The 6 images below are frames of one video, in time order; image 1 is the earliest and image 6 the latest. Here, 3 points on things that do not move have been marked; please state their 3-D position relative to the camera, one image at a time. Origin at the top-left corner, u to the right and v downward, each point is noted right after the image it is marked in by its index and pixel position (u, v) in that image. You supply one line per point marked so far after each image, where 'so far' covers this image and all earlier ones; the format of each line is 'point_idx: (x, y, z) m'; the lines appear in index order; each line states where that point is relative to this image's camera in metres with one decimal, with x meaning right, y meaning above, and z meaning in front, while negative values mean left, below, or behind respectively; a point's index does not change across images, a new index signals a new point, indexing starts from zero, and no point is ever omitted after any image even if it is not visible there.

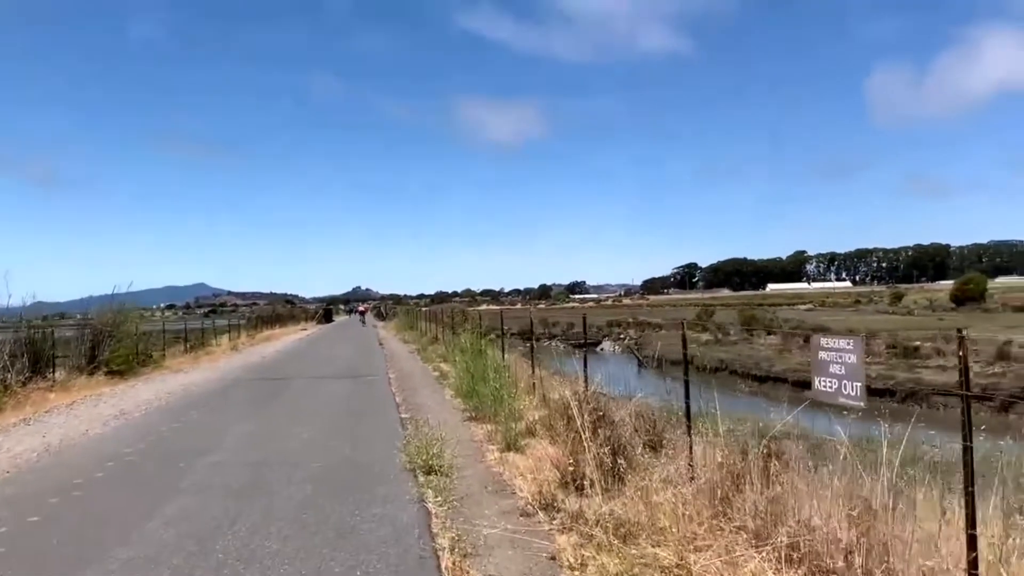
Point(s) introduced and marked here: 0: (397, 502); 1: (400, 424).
0: (-0.7, -1.3, +5.1) m
1: (-1.1, -1.4, +8.7) m
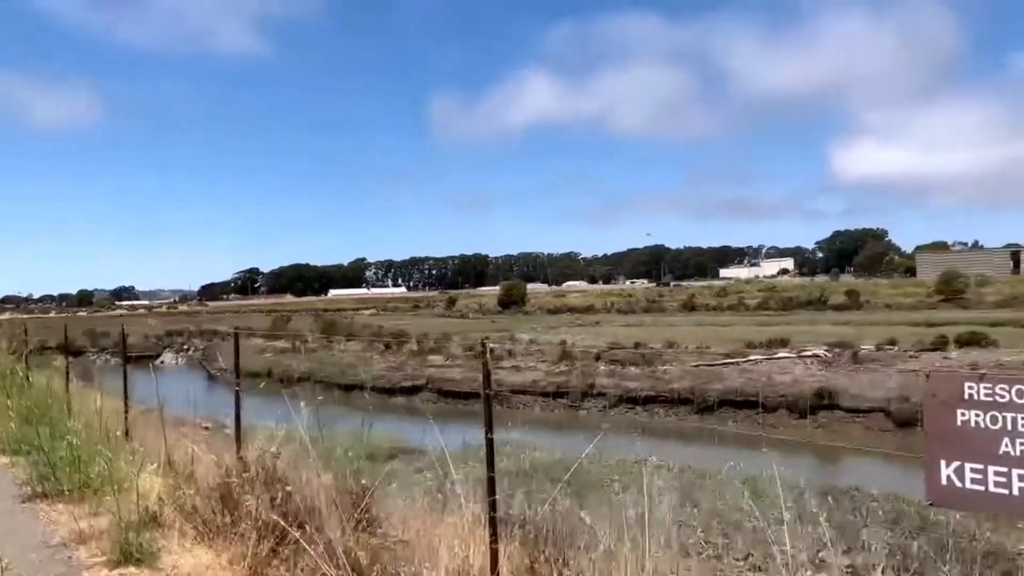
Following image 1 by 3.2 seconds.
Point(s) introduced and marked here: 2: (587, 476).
0: (-1.6, -1.3, +2.3) m
1: (-3.7, -1.4, +5.3) m
2: (+1.2, -3.0, +13.9) m
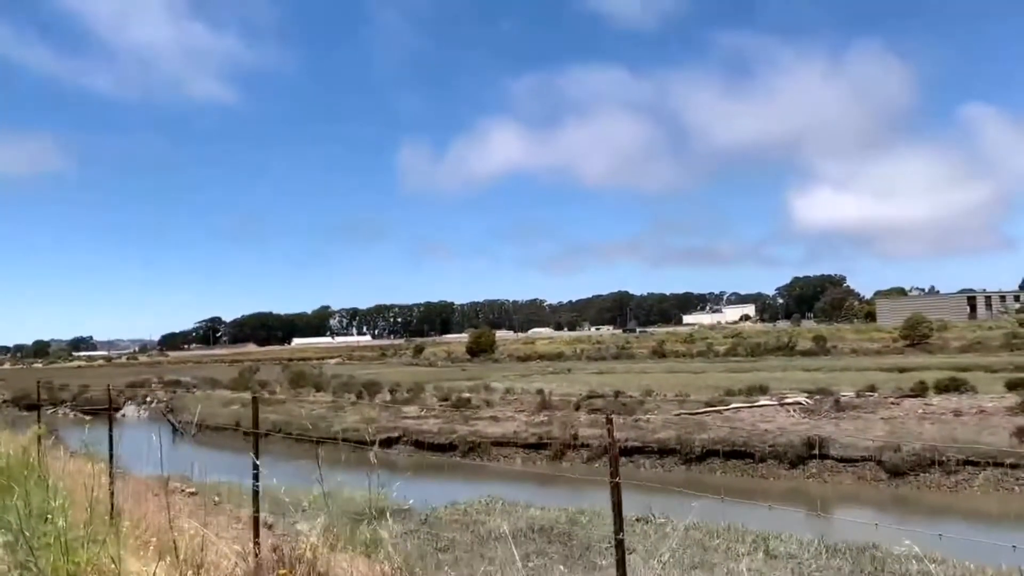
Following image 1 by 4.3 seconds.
0: (-1.2, -1.4, +1.6) m
1: (-3.4, -1.7, +4.4) m
2: (+1.2, -3.8, +13.1) m
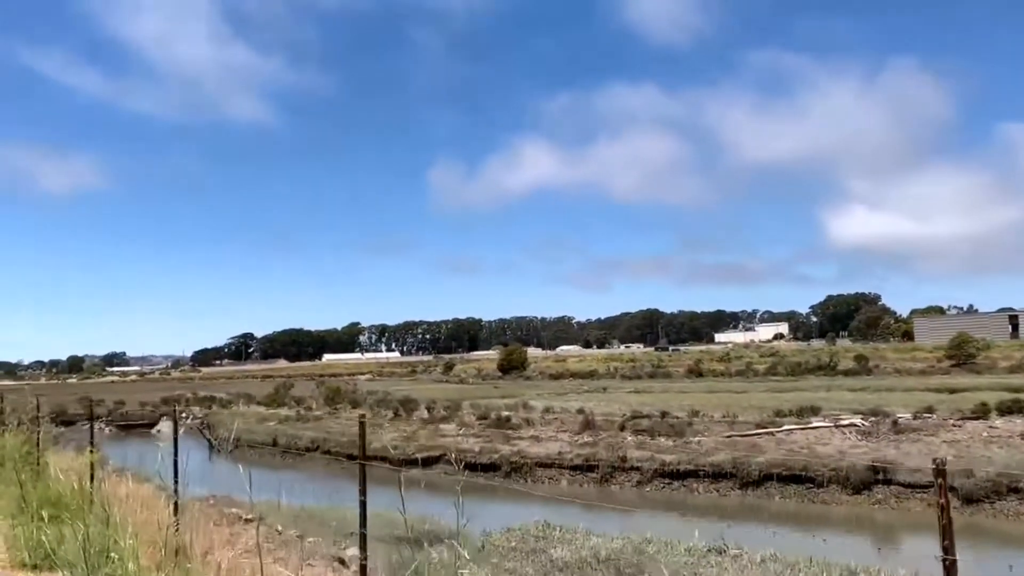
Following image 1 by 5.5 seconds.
0: (-0.7, -1.4, +0.9) m
1: (-2.8, -1.7, +3.8) m
2: (+2.1, -4.0, +12.3) m
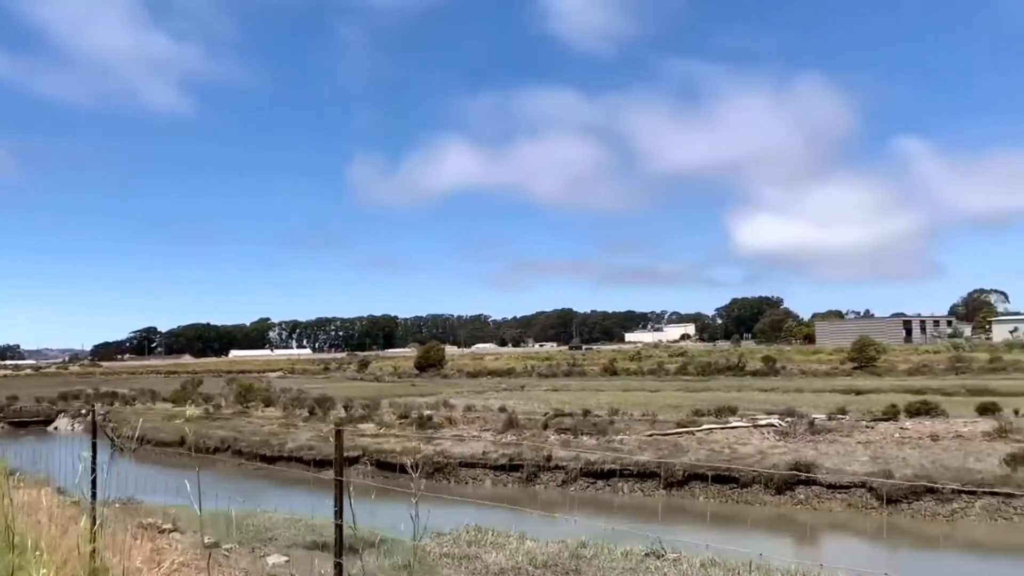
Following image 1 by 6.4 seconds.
0: (-0.4, -1.3, +0.3) m
1: (-2.8, -1.6, +3.0) m
2: (+1.2, -4.0, +12.0) m
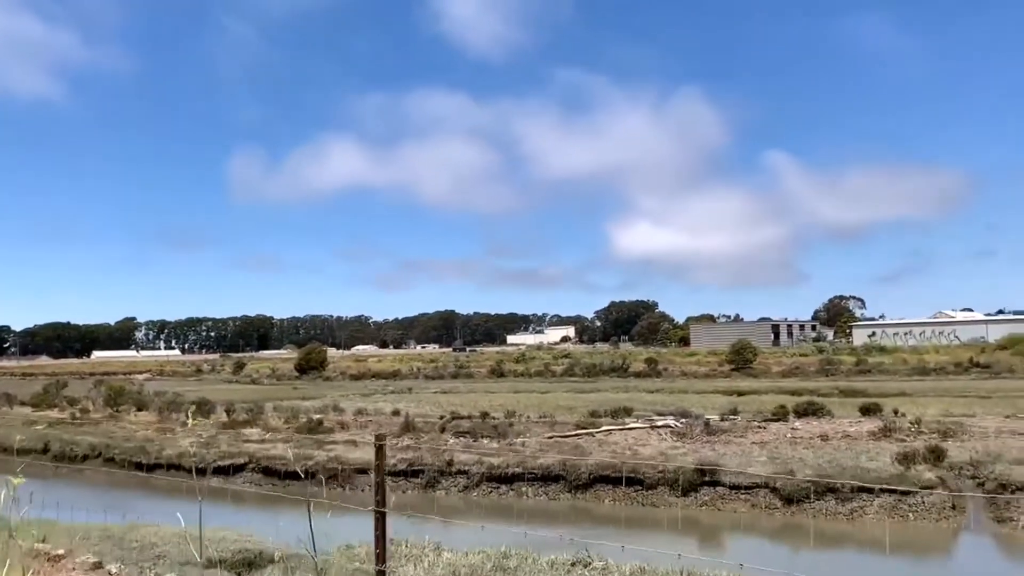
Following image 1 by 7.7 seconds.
0: (+0.3, -1.2, -0.4) m
1: (-2.5, -1.5, +1.9) m
2: (+0.2, -3.9, +11.3) m
